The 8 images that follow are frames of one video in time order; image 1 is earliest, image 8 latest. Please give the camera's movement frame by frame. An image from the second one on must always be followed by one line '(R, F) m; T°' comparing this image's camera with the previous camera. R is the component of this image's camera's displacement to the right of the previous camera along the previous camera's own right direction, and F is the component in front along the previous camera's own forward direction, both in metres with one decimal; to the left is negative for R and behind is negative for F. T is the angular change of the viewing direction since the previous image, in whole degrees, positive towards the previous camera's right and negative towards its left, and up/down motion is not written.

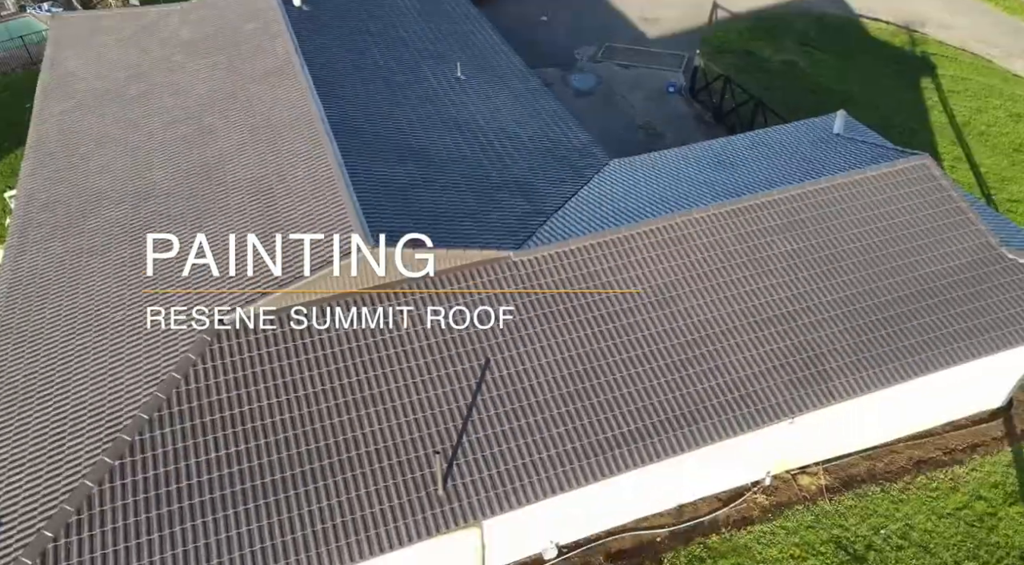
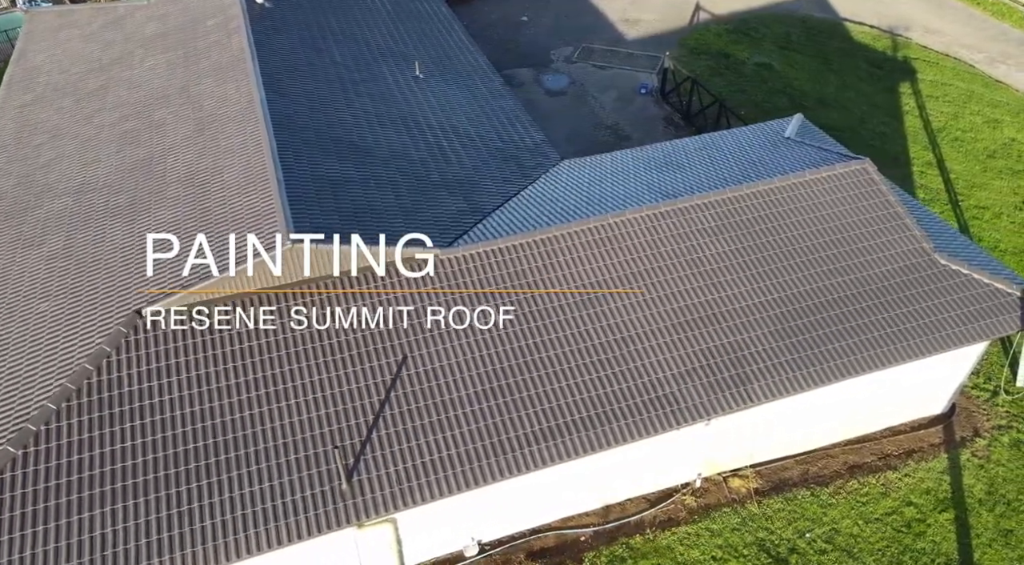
(+2.0, -0.1) m; -1°
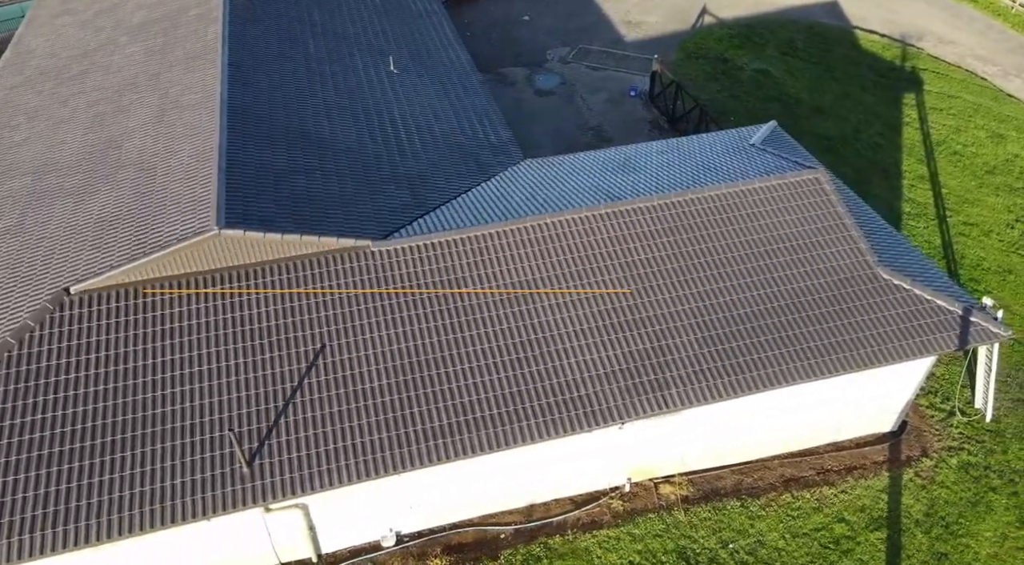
(+2.6, 0.0) m; -3°
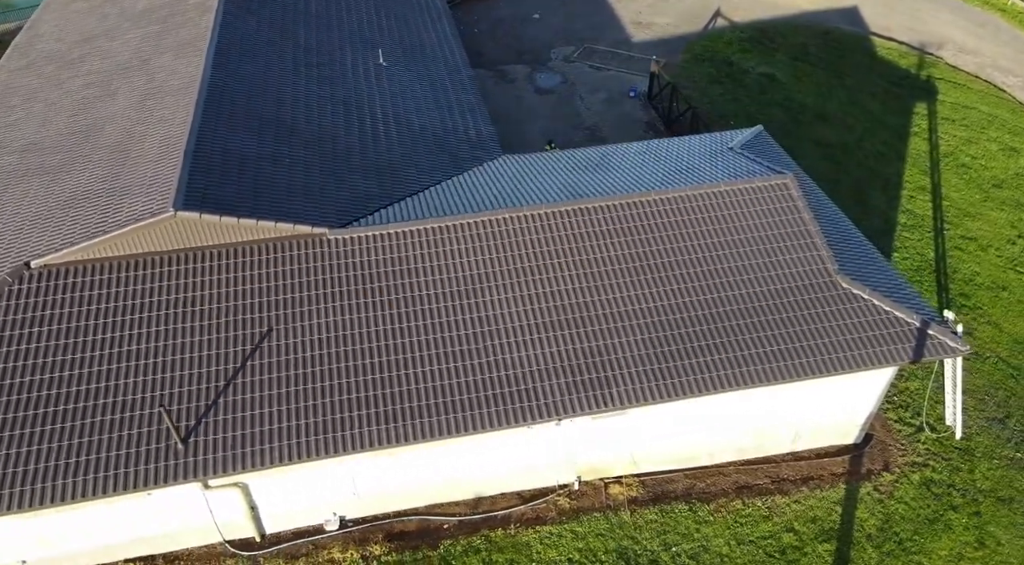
(+2.0, -0.1) m; -3°
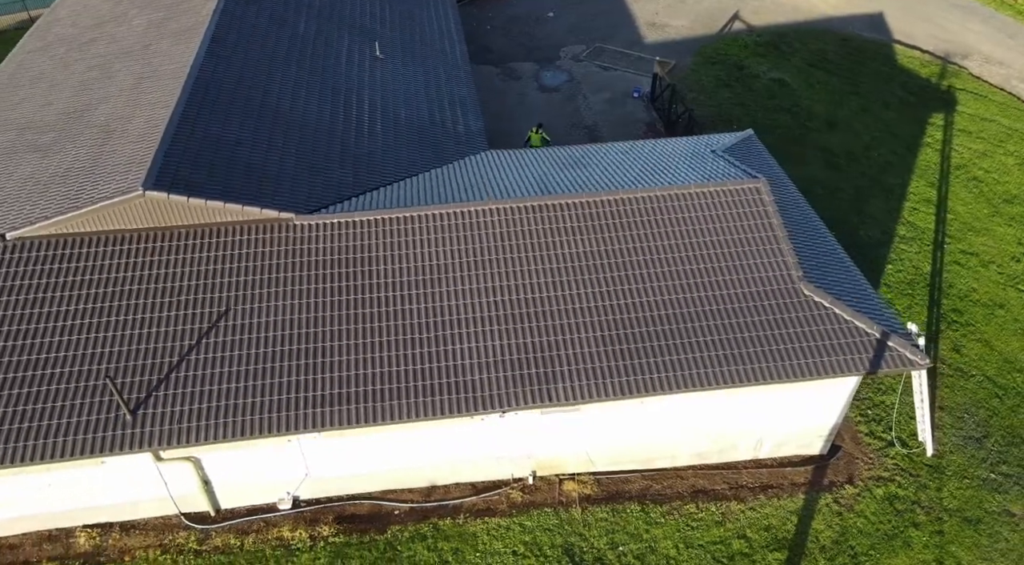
(+2.0, -0.1) m; -3°
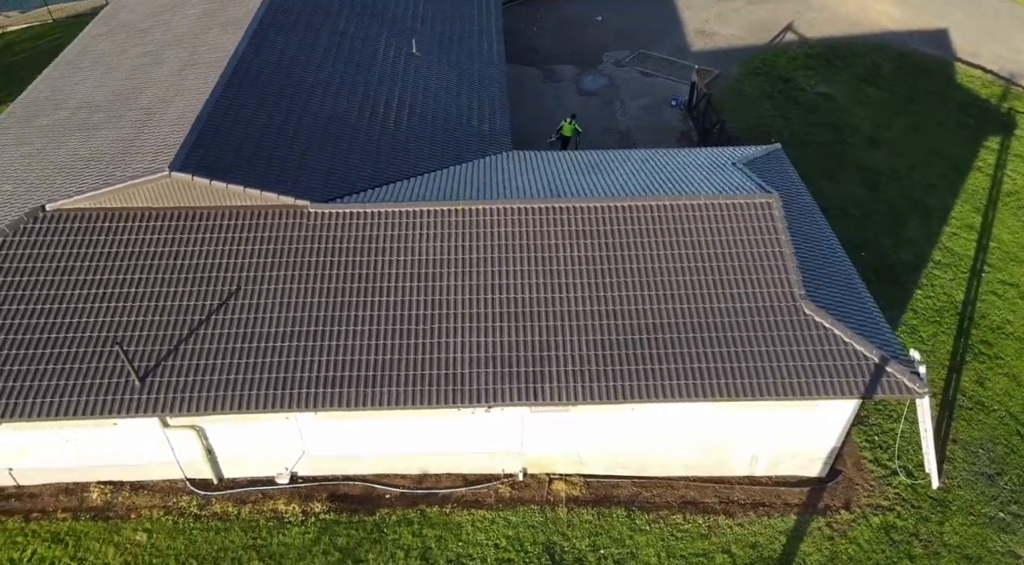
(+1.7, -0.3) m; -5°
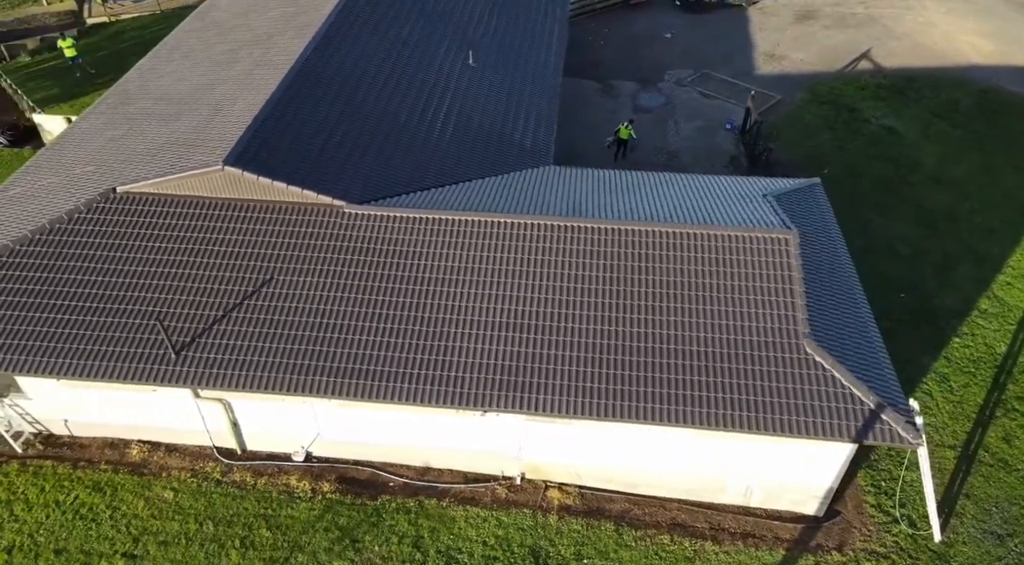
(+2.1, -0.8) m; -7°
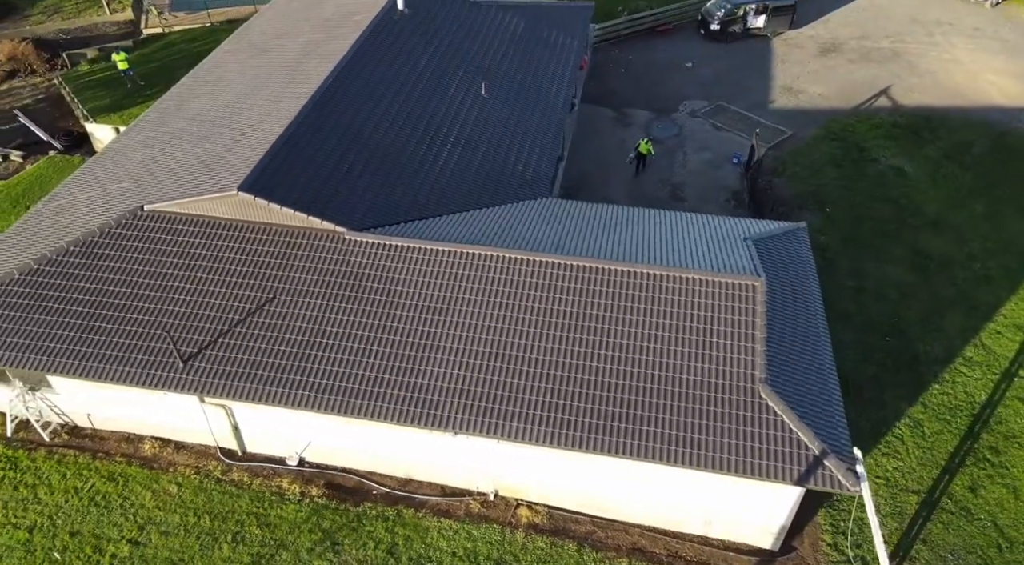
(+2.0, -1.4) m; -4°
